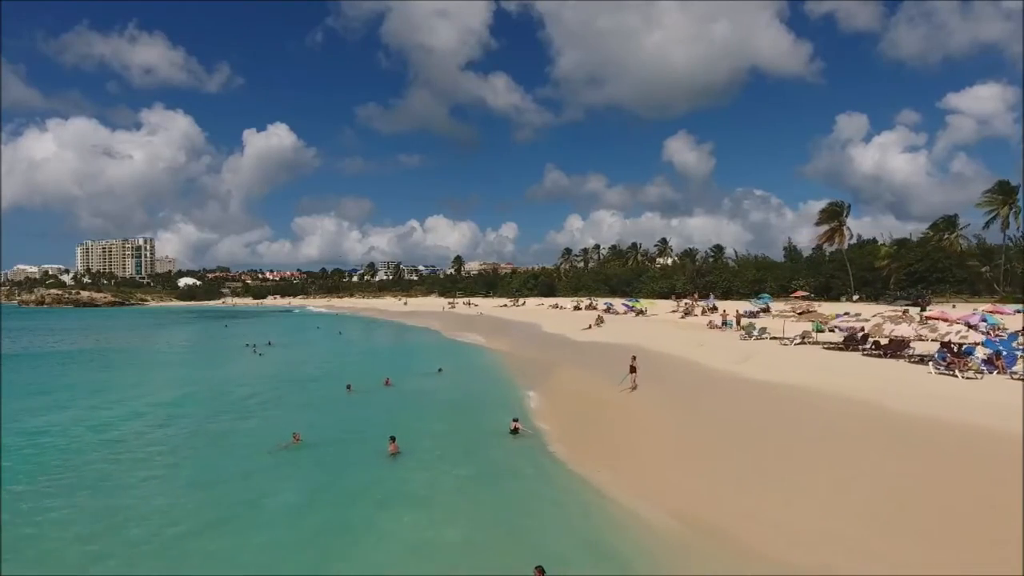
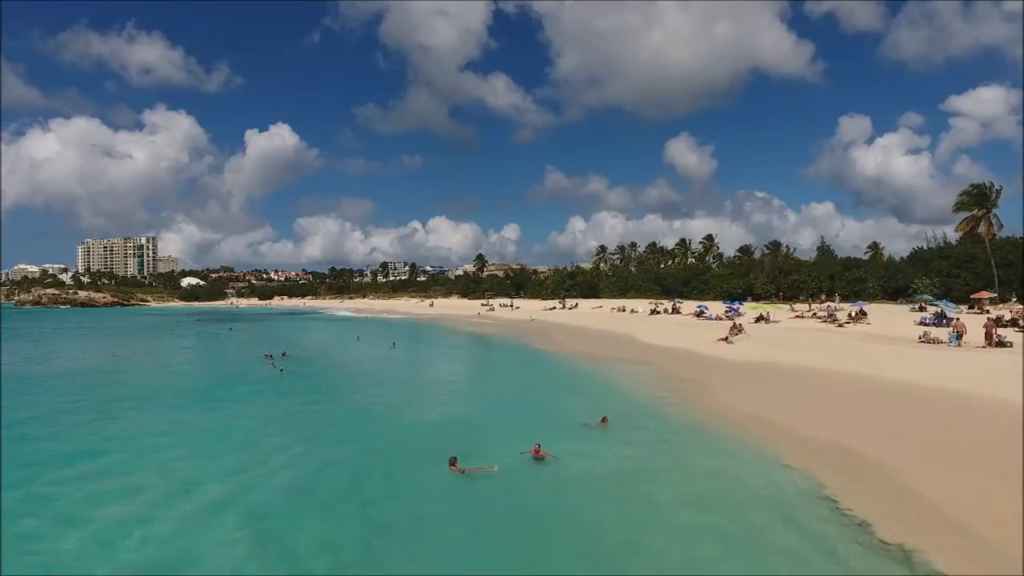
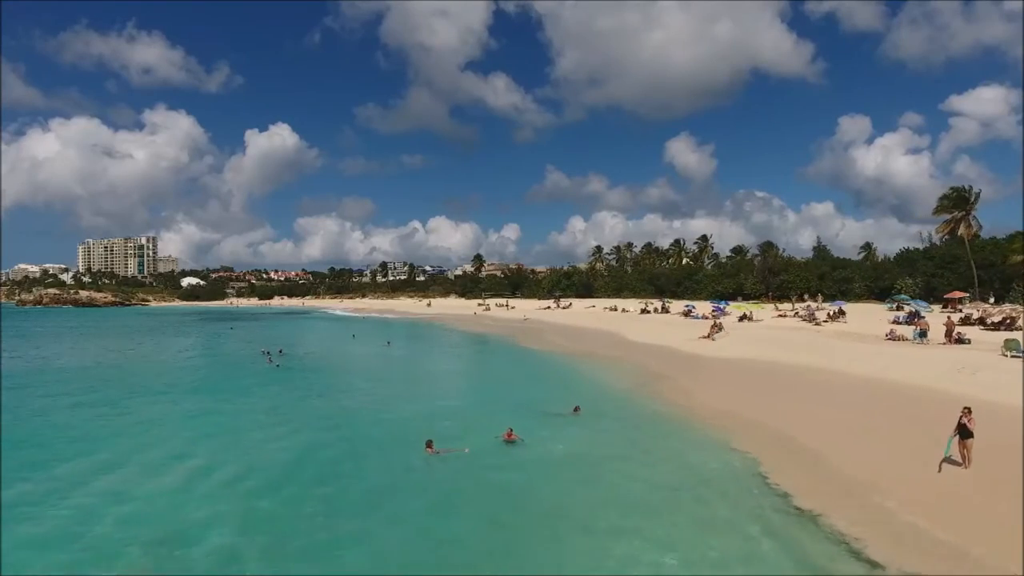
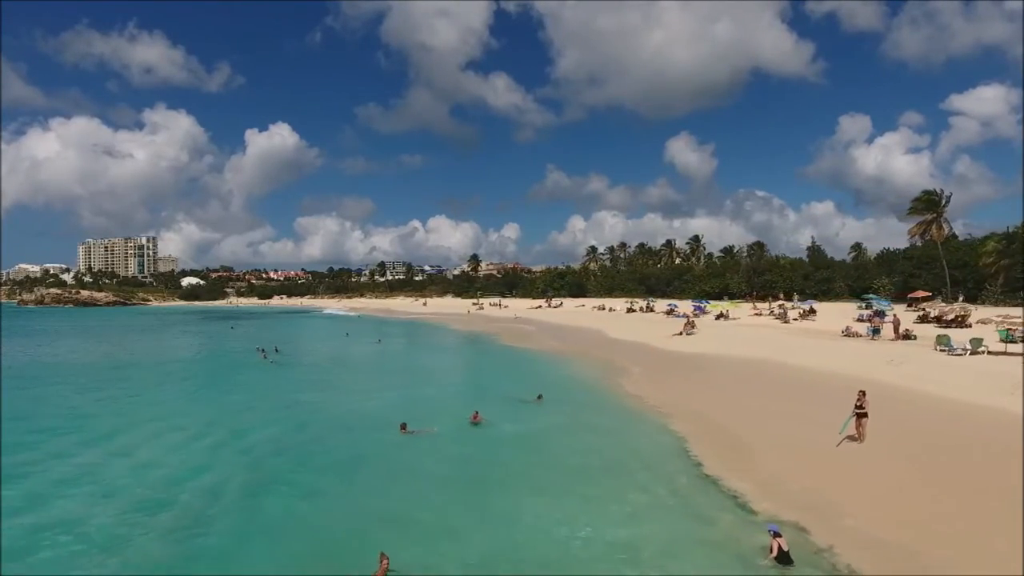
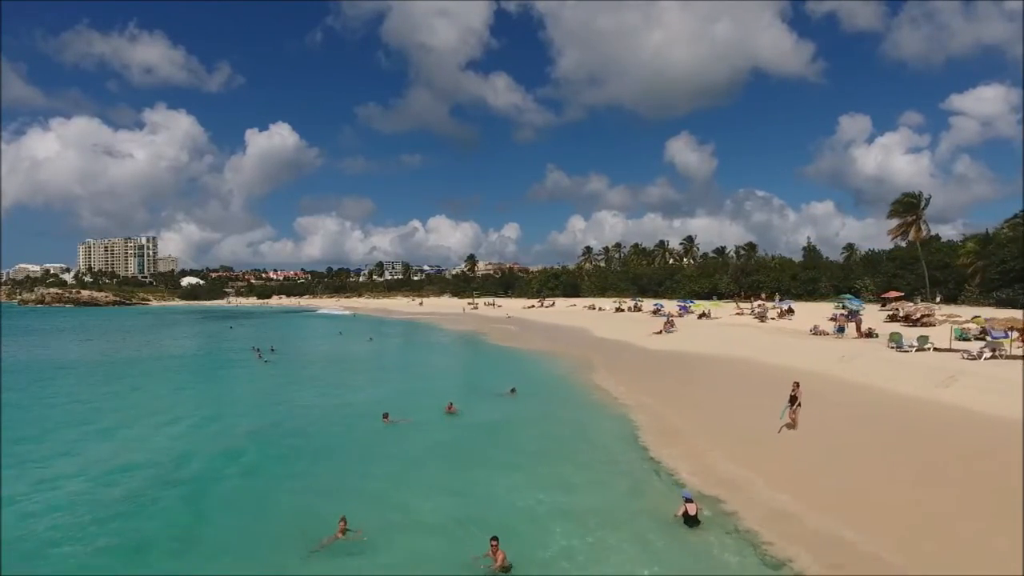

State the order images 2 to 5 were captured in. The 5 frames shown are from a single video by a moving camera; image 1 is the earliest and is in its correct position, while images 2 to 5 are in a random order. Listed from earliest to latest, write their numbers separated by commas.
5, 4, 3, 2
